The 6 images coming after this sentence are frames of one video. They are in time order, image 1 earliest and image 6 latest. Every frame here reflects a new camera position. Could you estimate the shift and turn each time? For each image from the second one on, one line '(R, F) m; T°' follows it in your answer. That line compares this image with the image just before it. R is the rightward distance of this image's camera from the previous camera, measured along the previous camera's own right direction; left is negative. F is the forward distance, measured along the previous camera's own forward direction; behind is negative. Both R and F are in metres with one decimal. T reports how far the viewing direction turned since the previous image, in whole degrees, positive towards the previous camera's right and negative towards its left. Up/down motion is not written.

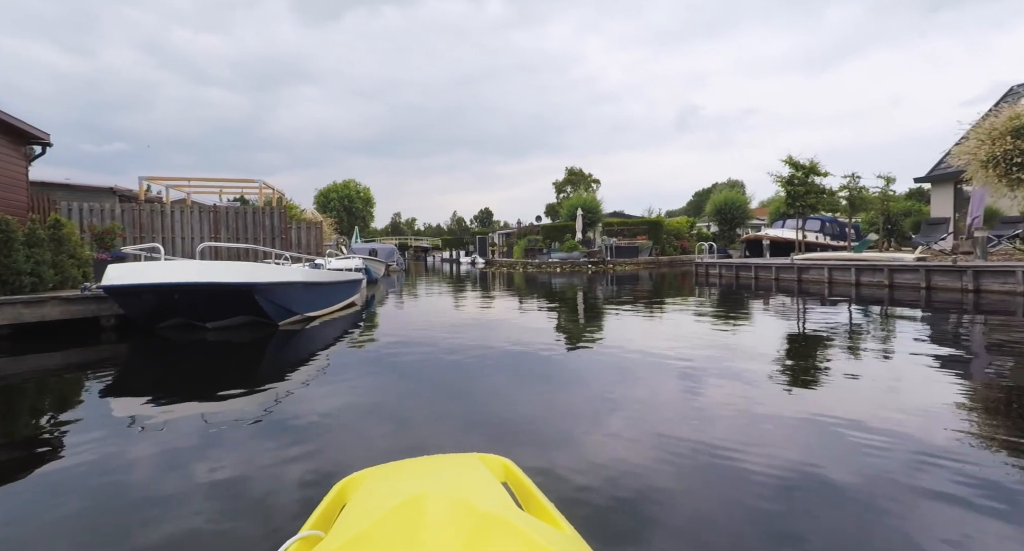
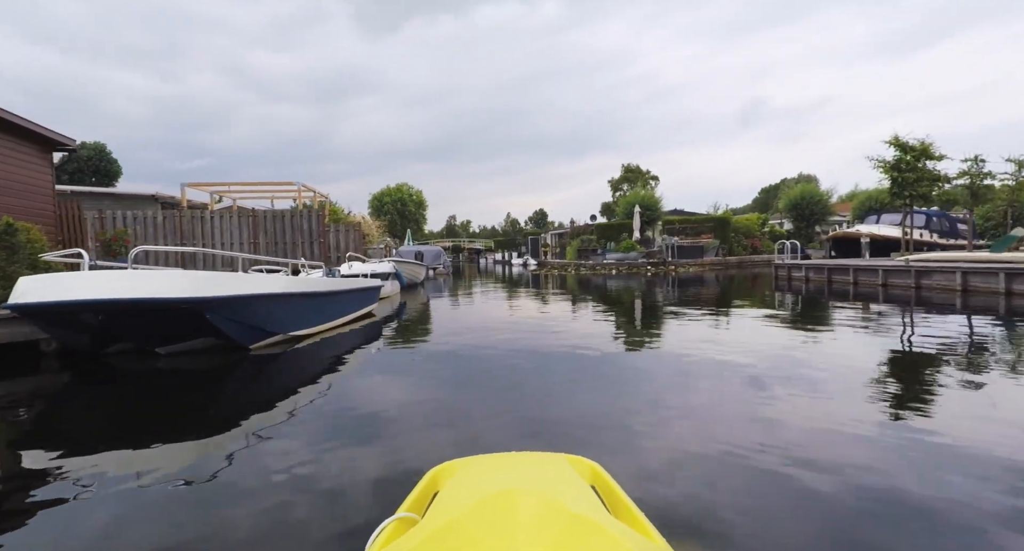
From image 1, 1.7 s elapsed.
(+0.1, +0.8) m; -5°
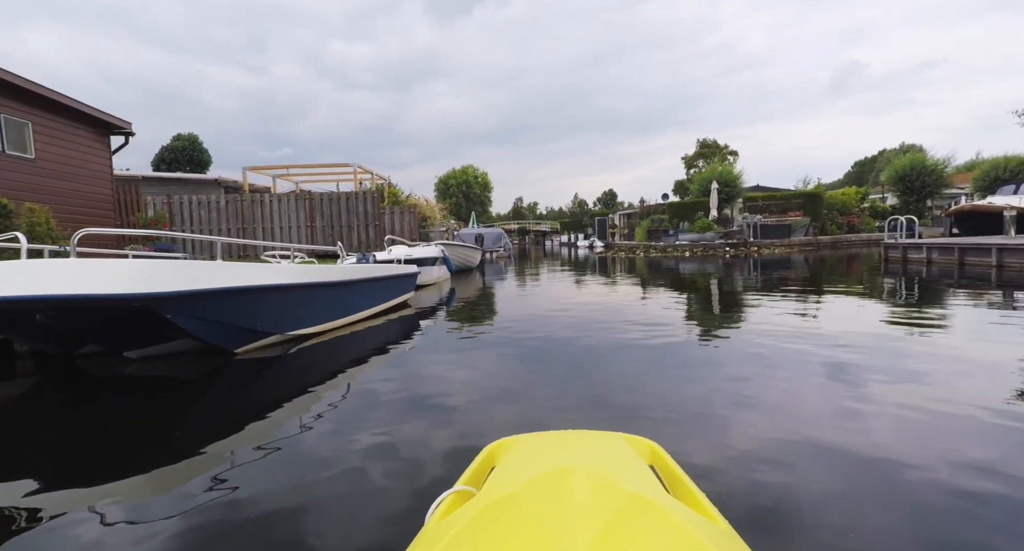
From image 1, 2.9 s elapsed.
(+0.1, +0.6) m; -7°
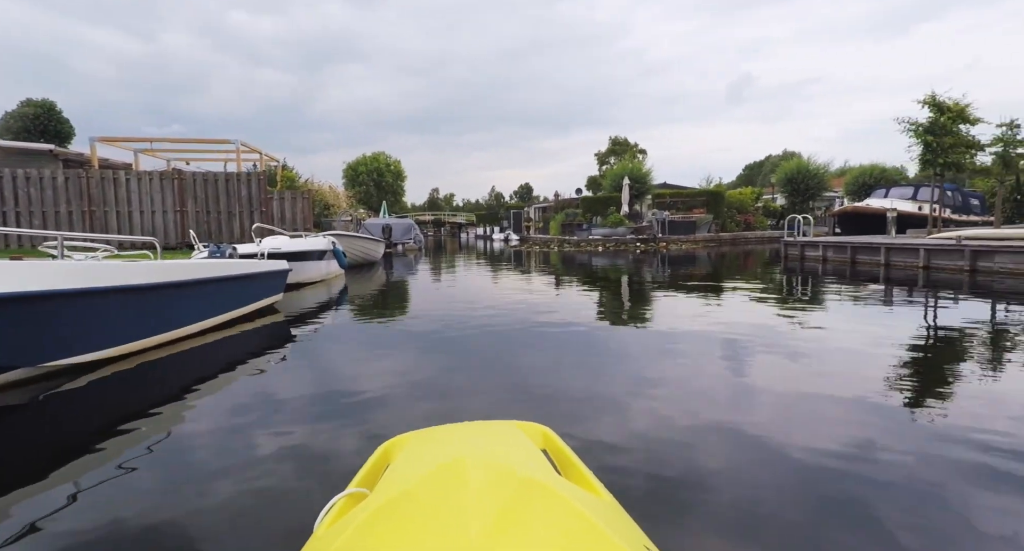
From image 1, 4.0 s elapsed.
(+0.1, +0.3) m; +8°
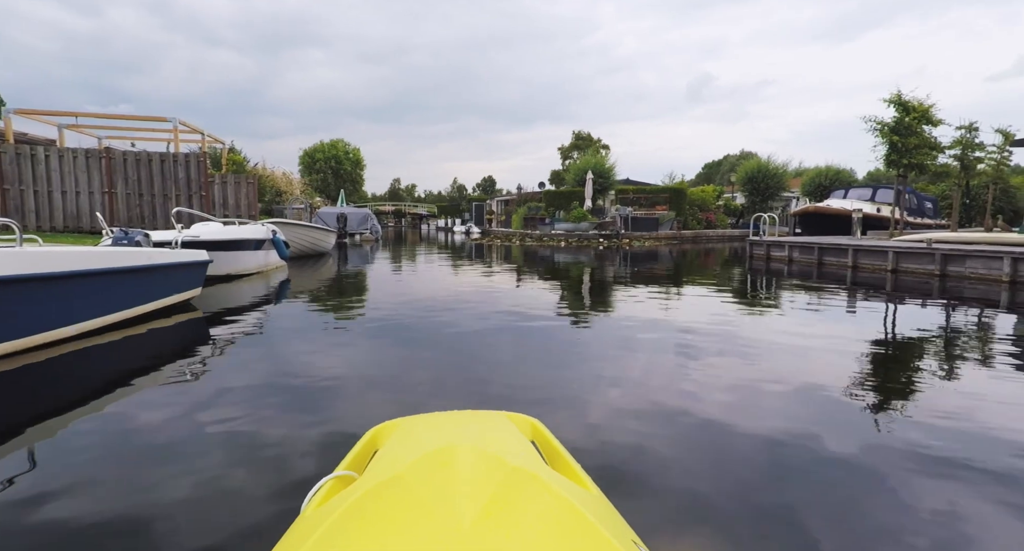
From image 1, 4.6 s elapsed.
(0.0, +0.3) m; +4°
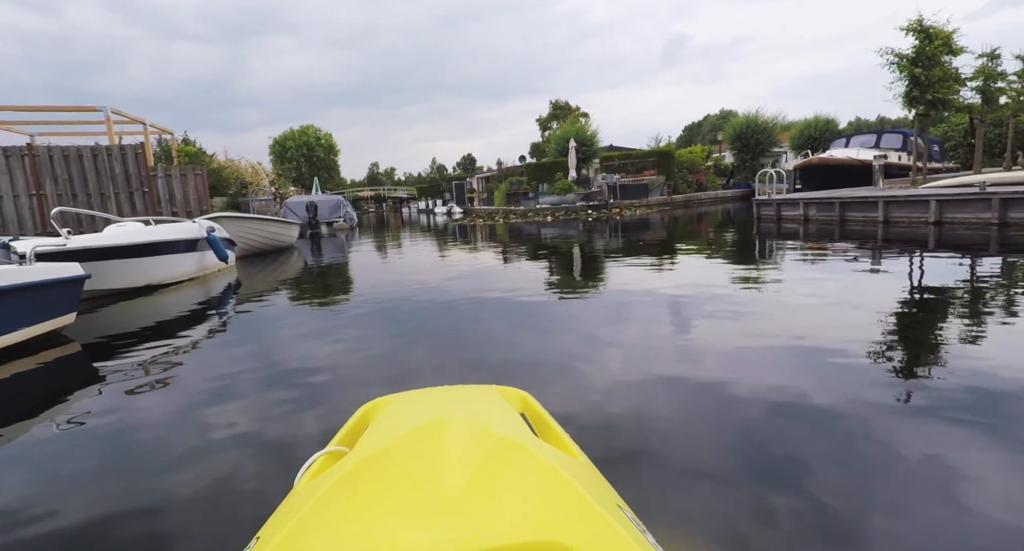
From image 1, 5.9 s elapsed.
(0.0, +0.6) m; +1°
